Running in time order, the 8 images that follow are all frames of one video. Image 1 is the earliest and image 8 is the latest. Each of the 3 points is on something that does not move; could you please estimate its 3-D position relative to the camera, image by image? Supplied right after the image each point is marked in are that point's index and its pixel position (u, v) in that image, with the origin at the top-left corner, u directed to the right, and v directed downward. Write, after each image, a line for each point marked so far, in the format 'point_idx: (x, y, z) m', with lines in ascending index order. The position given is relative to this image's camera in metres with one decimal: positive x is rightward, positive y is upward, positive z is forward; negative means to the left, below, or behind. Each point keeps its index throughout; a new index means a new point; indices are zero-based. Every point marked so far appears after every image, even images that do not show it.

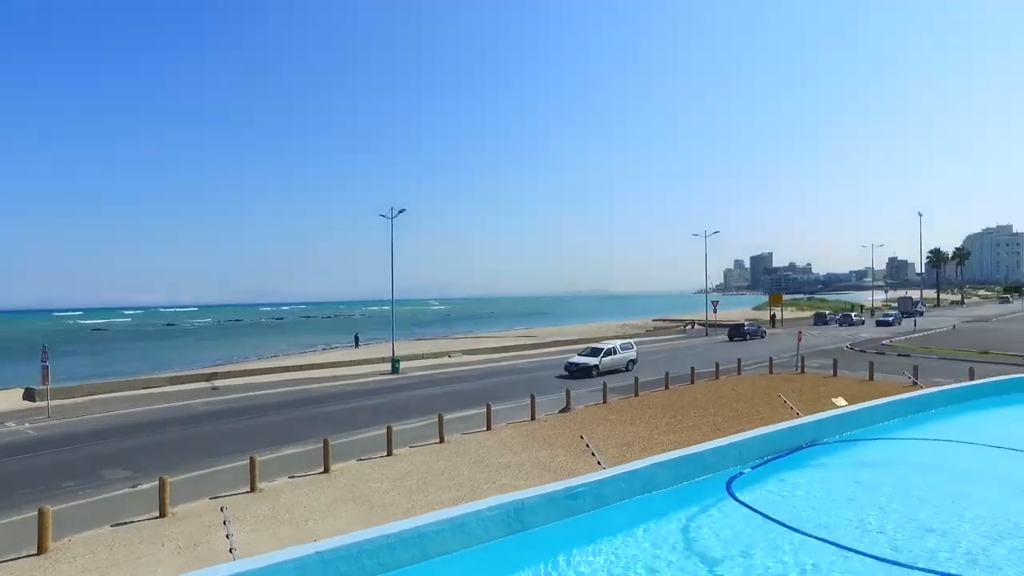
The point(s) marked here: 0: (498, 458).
0: (-0.4, -4.5, +16.4) m
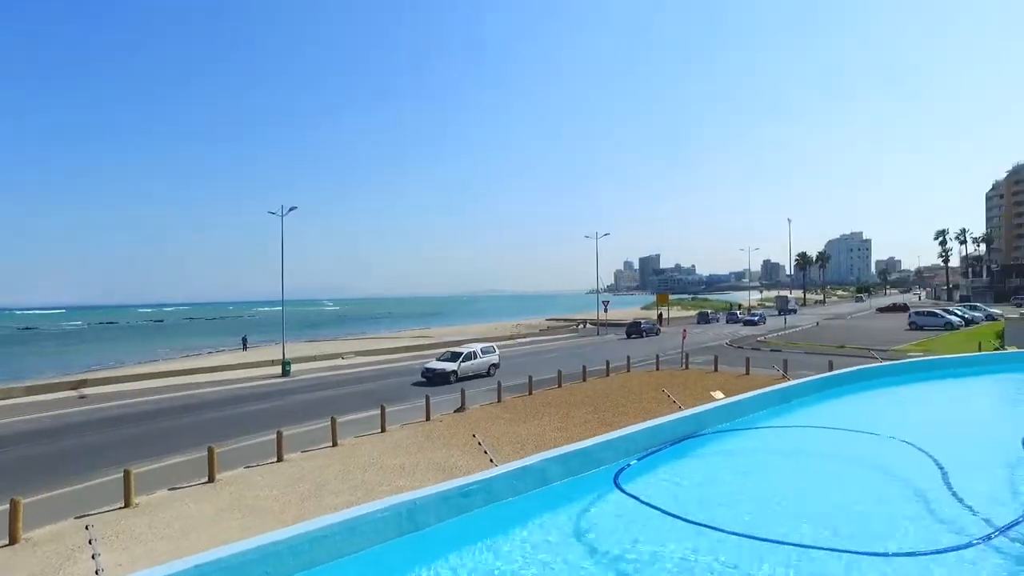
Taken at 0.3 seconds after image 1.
0: (-3.1, -4.5, +16.2) m
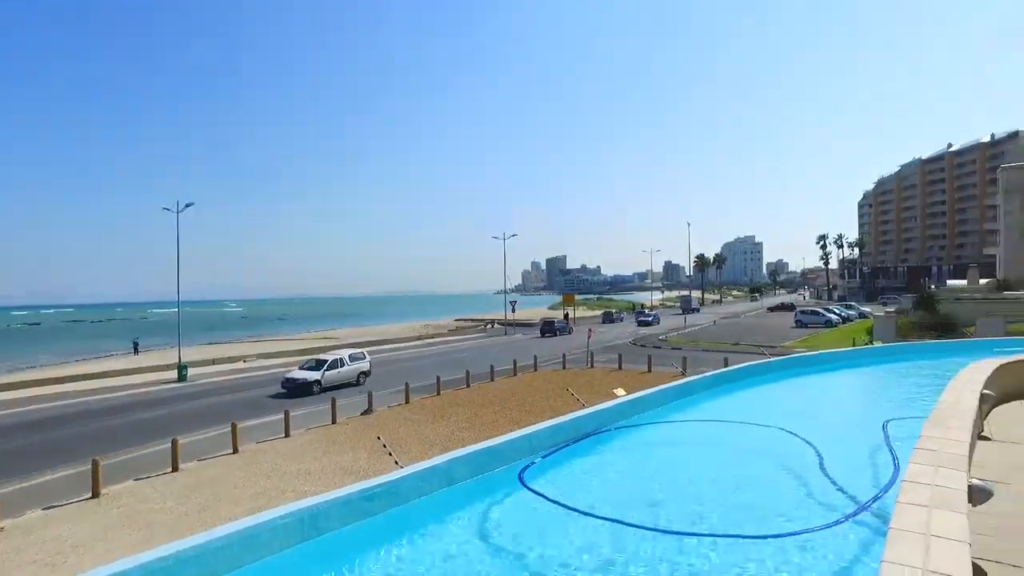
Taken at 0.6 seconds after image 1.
0: (-5.4, -4.5, +15.6) m
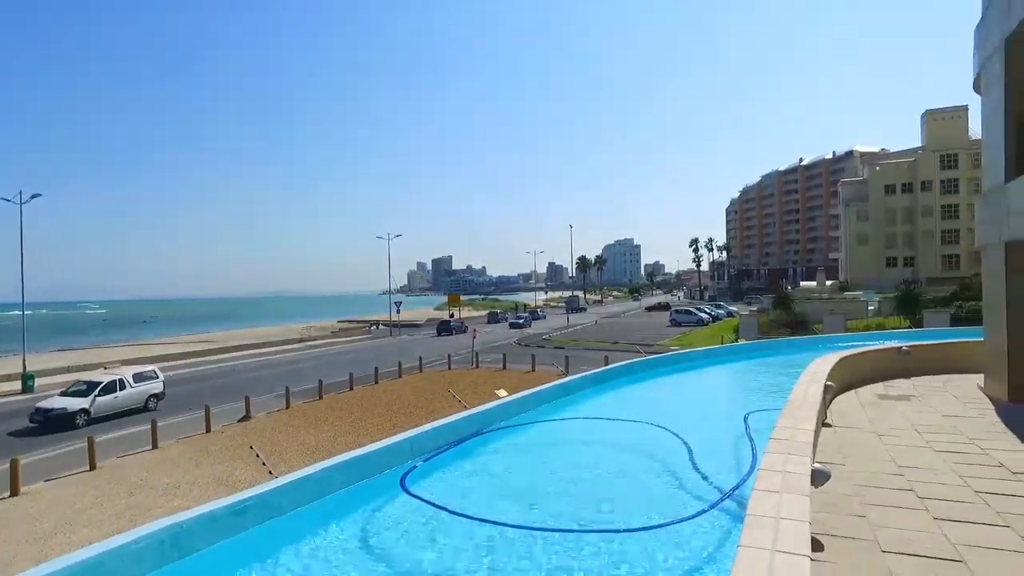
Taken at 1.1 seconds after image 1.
0: (-8.1, -4.5, +14.4) m
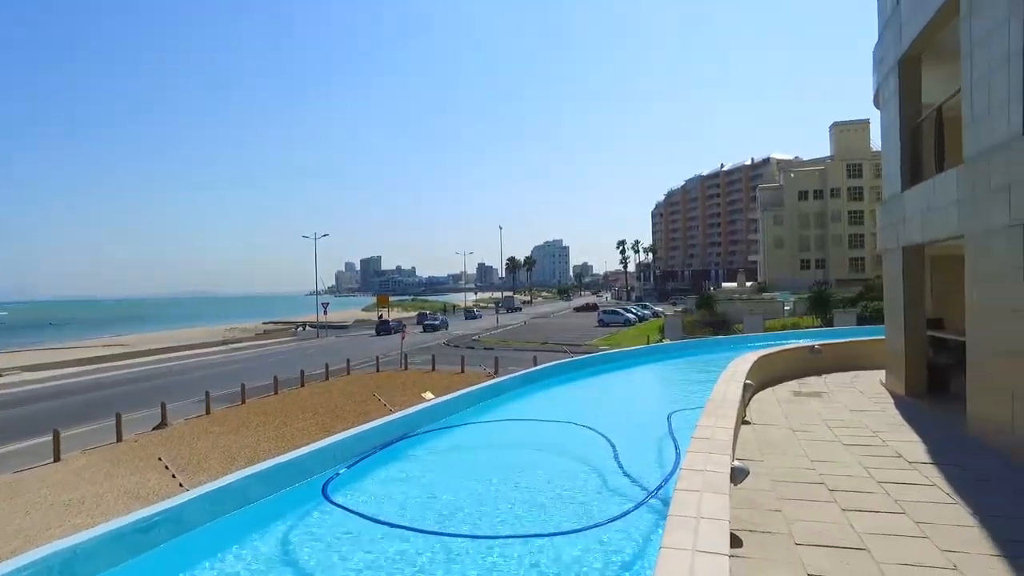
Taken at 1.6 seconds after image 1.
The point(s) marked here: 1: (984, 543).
0: (-9.7, -4.5, +13.3) m
1: (+3.5, -1.9, +4.5) m
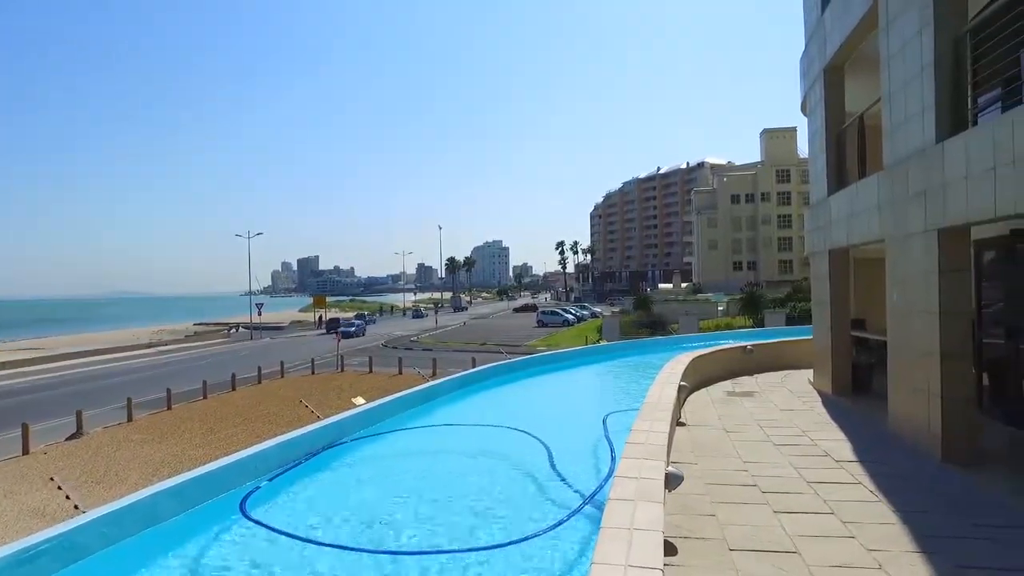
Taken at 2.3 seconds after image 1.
0: (-10.9, -4.5, +12.1) m
1: (+2.9, -1.9, +4.6) m
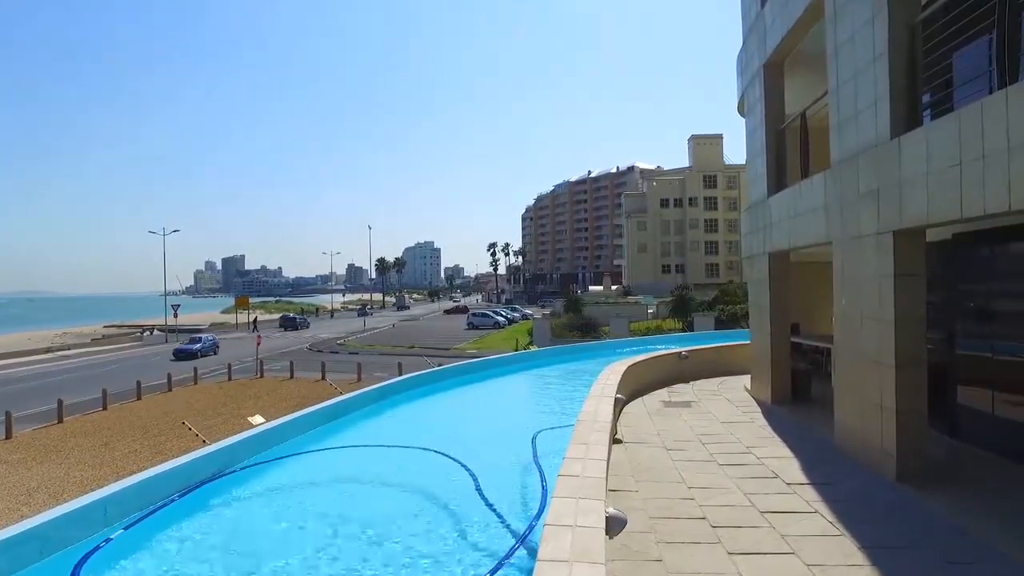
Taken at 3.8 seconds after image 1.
0: (-12.2, -4.5, +10.1) m
1: (+2.4, -1.9, +4.1) m
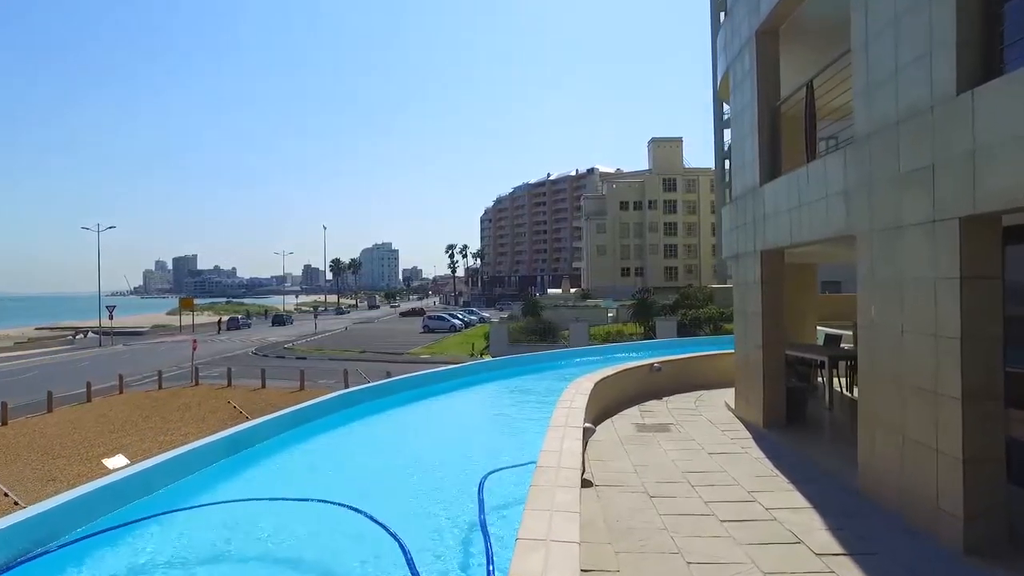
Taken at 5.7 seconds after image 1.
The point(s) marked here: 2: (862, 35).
0: (-13.0, -4.5, +7.7) m
1: (+2.1, -2.0, +2.7) m
2: (+3.2, +2.4, +6.0) m
